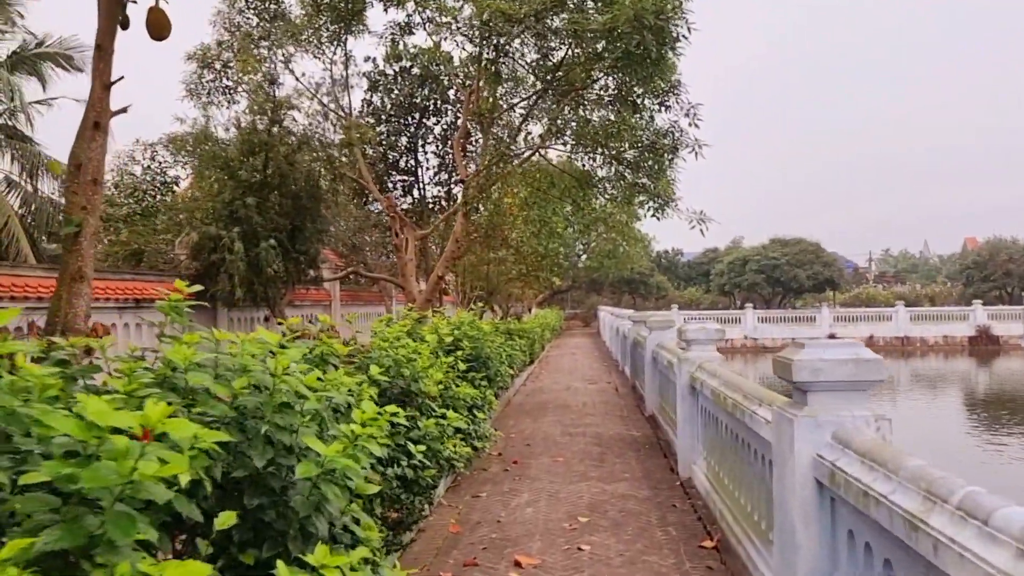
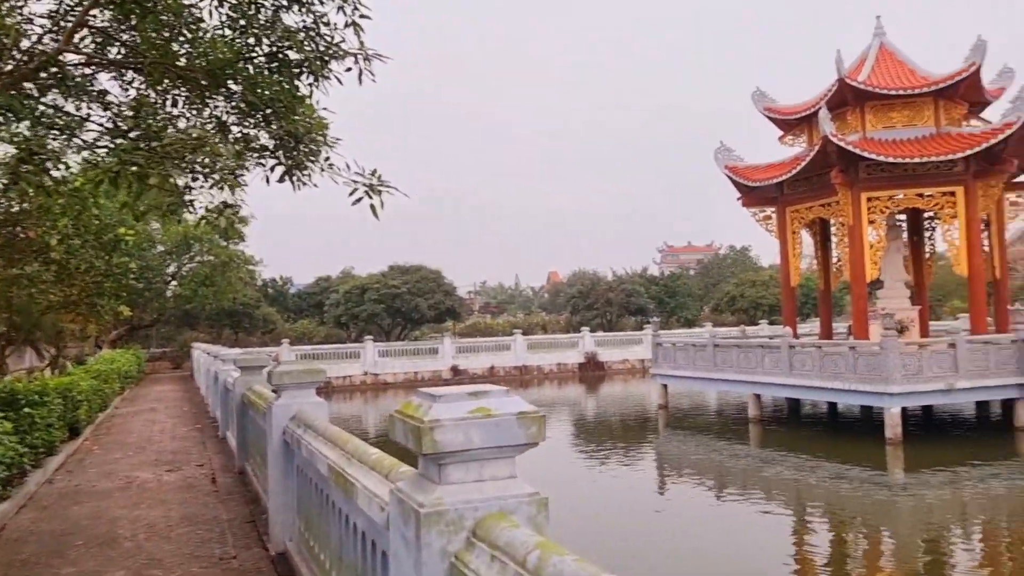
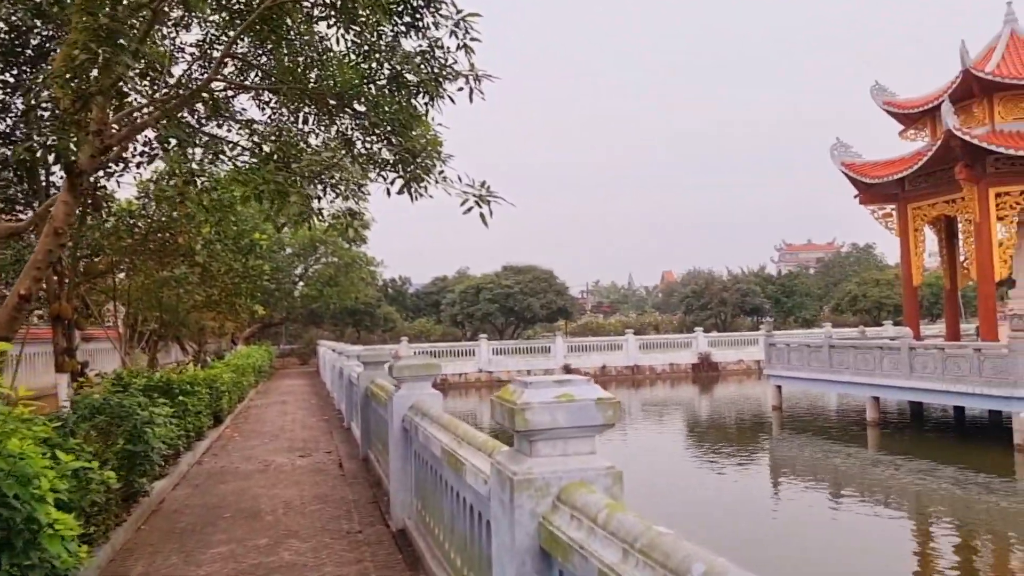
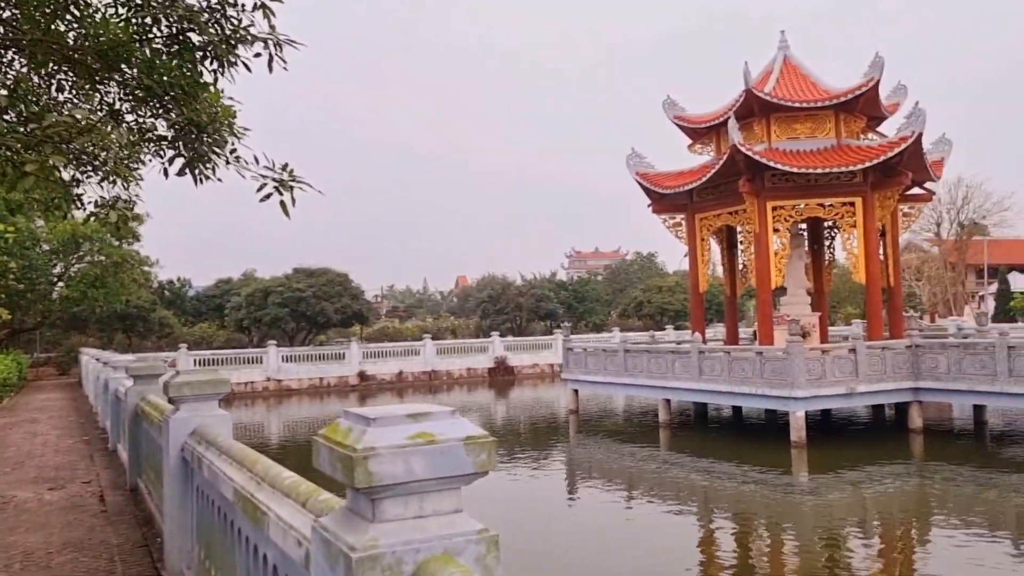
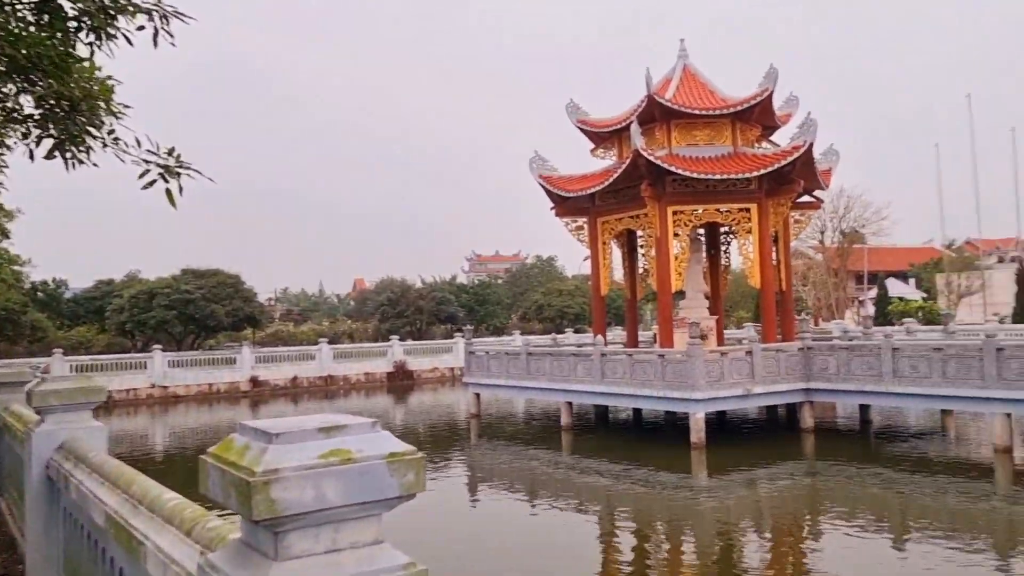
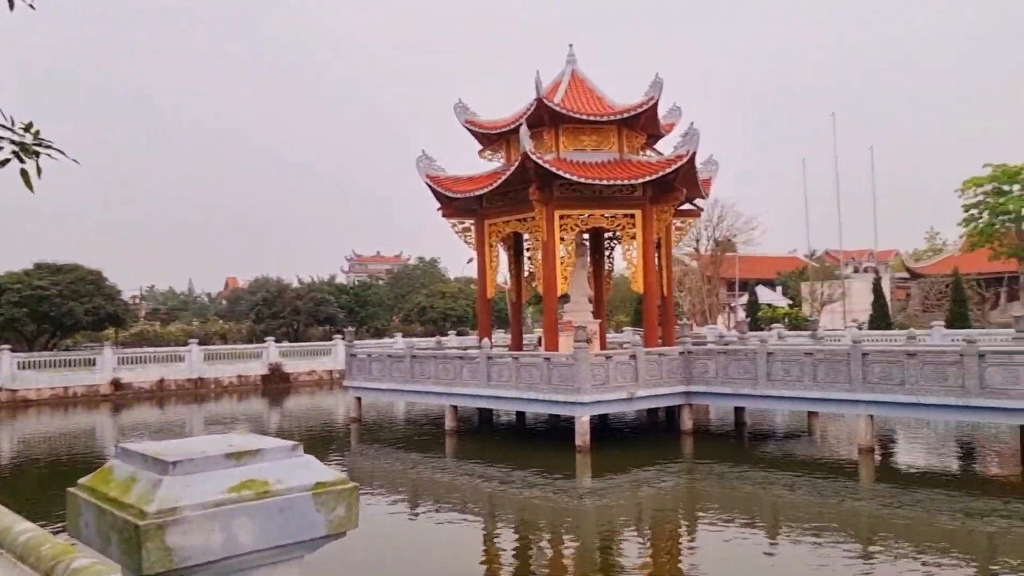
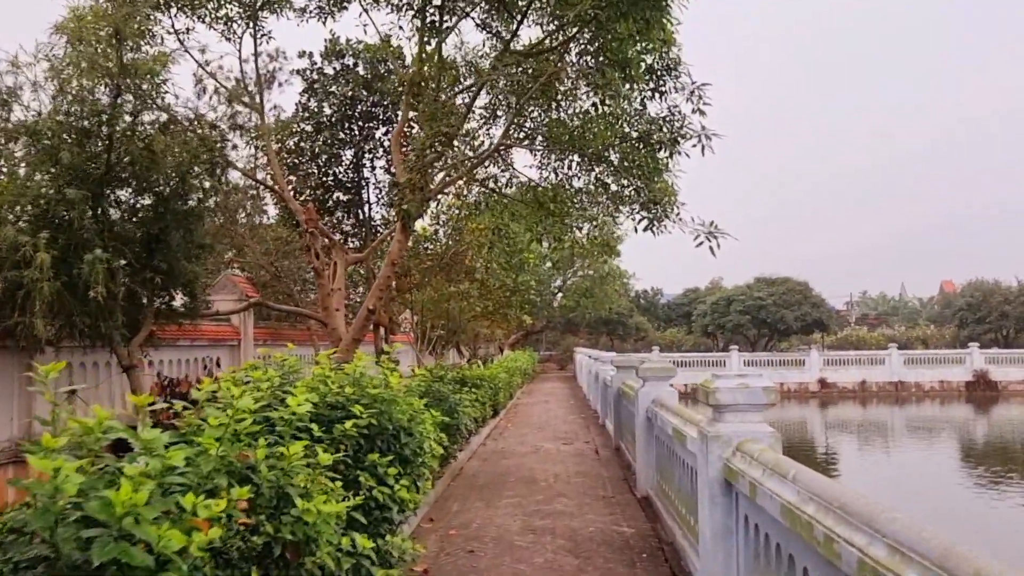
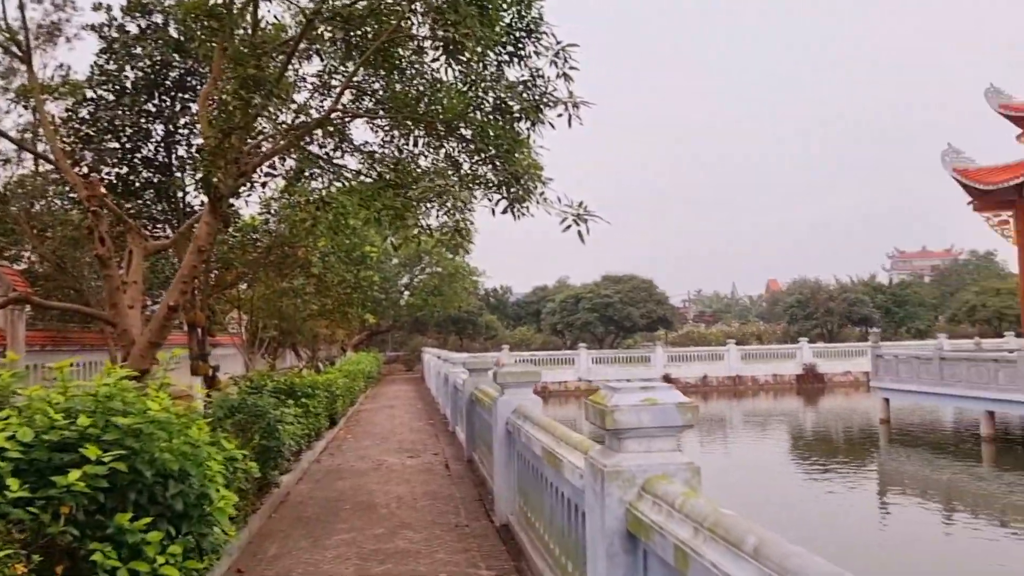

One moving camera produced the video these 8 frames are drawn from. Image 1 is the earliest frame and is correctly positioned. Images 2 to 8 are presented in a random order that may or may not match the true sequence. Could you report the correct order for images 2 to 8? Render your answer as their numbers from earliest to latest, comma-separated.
7, 8, 3, 2, 4, 5, 6
